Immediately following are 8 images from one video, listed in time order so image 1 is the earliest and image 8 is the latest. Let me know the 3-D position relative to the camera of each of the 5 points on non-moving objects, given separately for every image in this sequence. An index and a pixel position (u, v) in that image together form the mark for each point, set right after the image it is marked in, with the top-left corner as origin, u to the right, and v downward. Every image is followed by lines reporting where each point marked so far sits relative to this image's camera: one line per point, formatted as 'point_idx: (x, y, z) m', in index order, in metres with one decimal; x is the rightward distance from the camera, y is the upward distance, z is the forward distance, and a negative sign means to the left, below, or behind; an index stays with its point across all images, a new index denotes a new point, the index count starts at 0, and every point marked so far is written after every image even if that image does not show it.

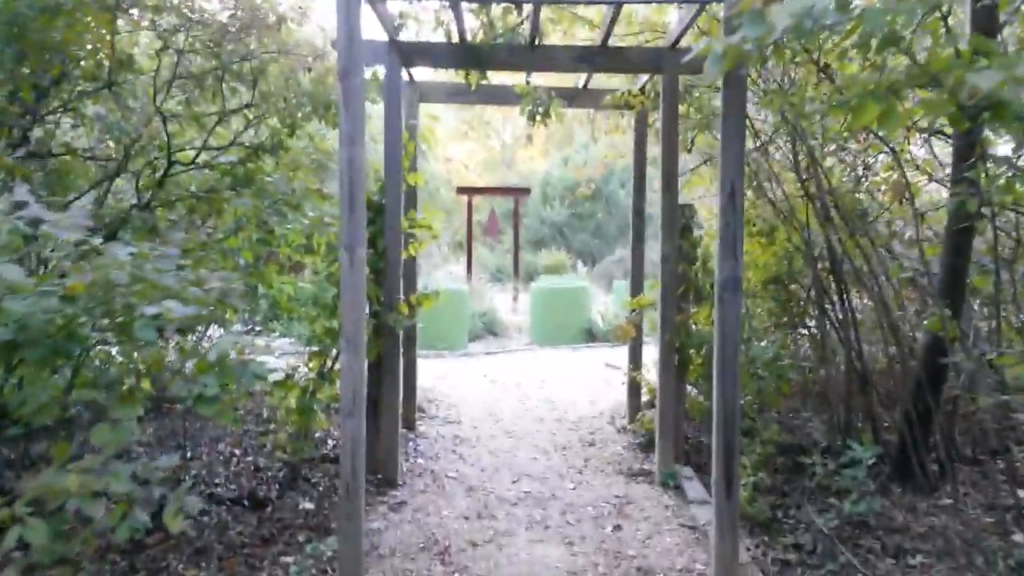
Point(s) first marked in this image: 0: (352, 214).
0: (-0.6, +0.3, +3.3) m
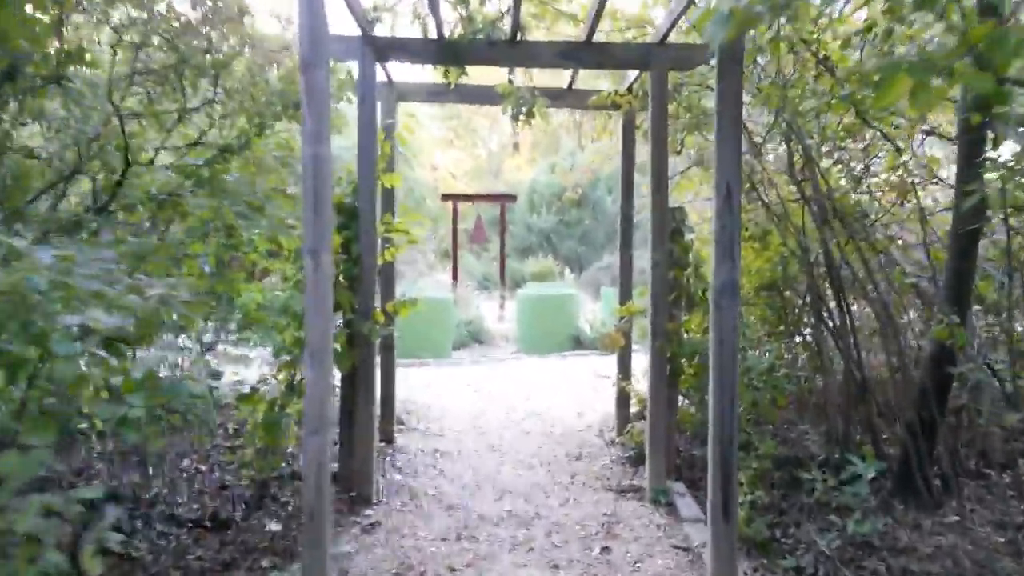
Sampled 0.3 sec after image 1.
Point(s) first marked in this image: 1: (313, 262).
0: (-0.6, +0.2, +3.1) m
1: (-0.7, +0.1, +3.0) m
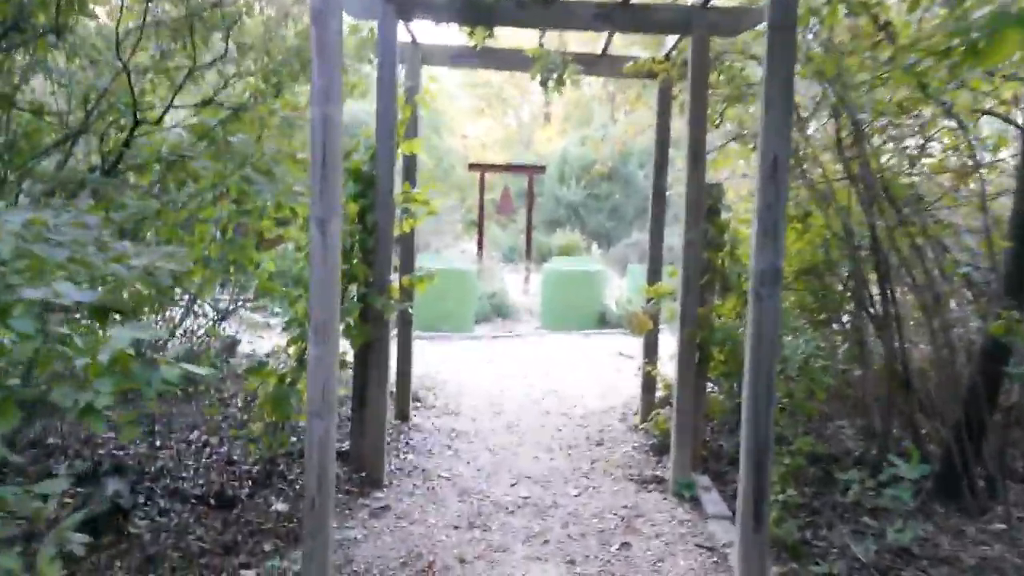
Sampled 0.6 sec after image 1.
0: (-0.6, +0.3, +2.8) m
1: (-0.6, +0.2, +2.8) m
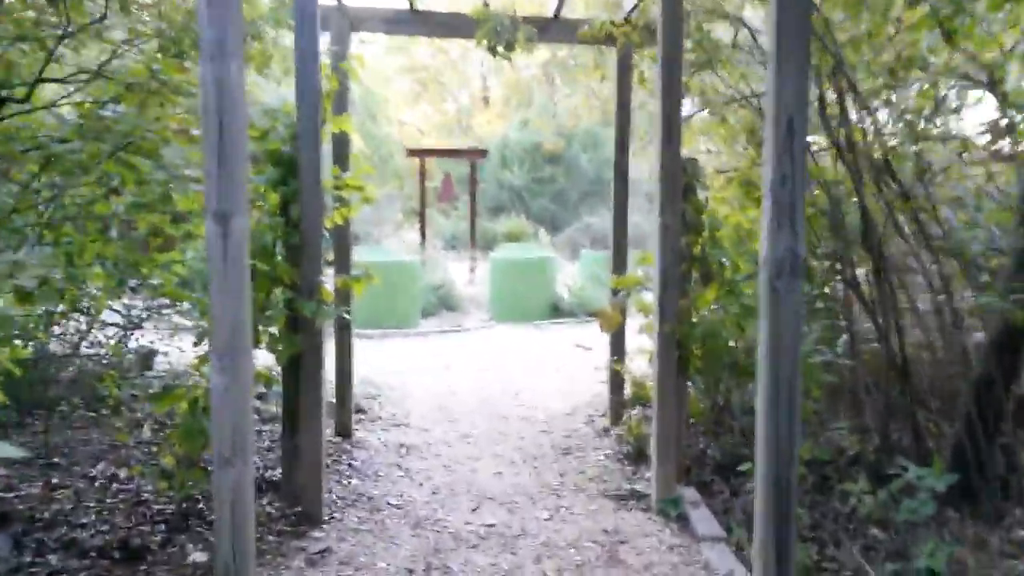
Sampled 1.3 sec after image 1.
0: (-0.7, +0.3, +2.2) m
1: (-0.7, +0.1, +2.2) m
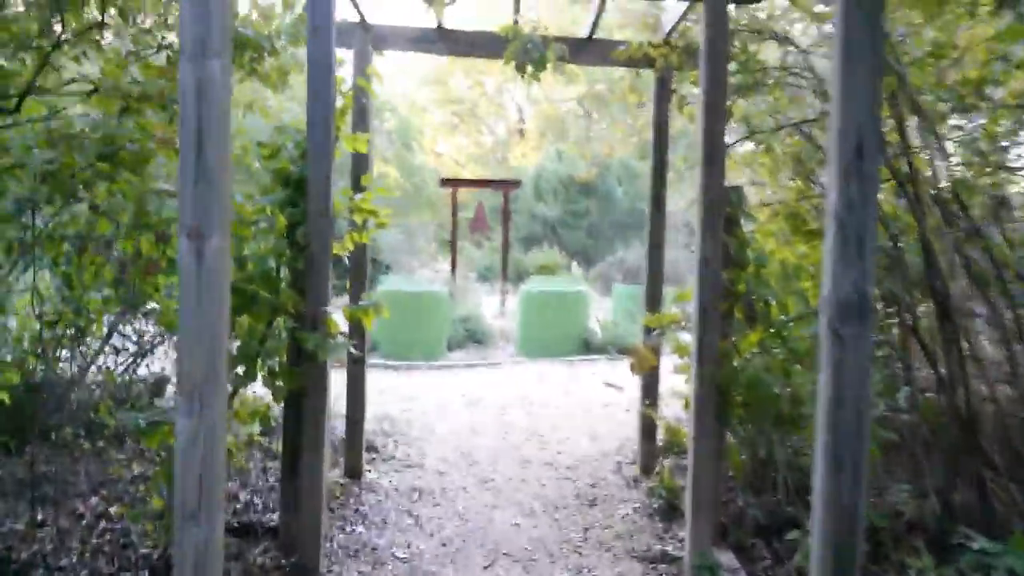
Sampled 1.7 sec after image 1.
0: (-0.6, +0.2, +1.9) m
1: (-0.7, +0.1, +1.9) m
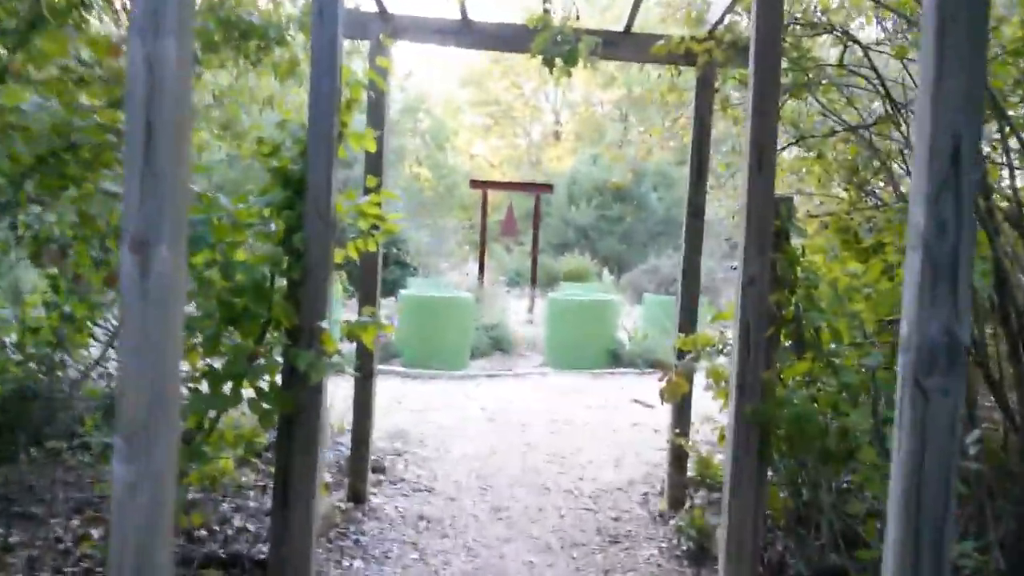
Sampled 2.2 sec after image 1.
0: (-0.6, +0.2, +1.6) m
1: (-0.6, 0.0, +1.6) m
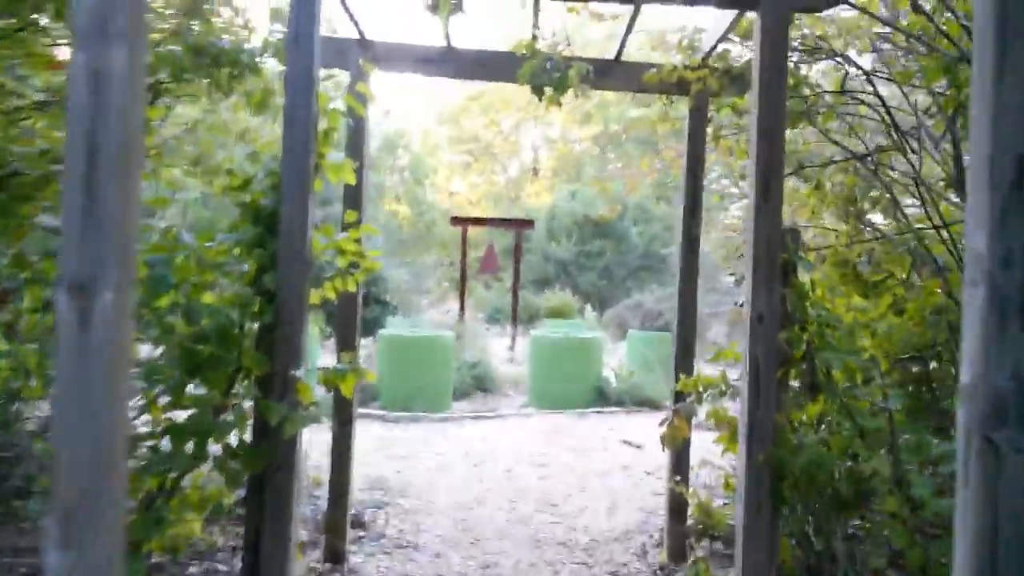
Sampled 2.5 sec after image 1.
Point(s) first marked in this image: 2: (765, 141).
0: (-0.6, +0.1, +1.4) m
1: (-0.6, 0.0, +1.4) m
2: (+0.7, +0.4, +2.7) m
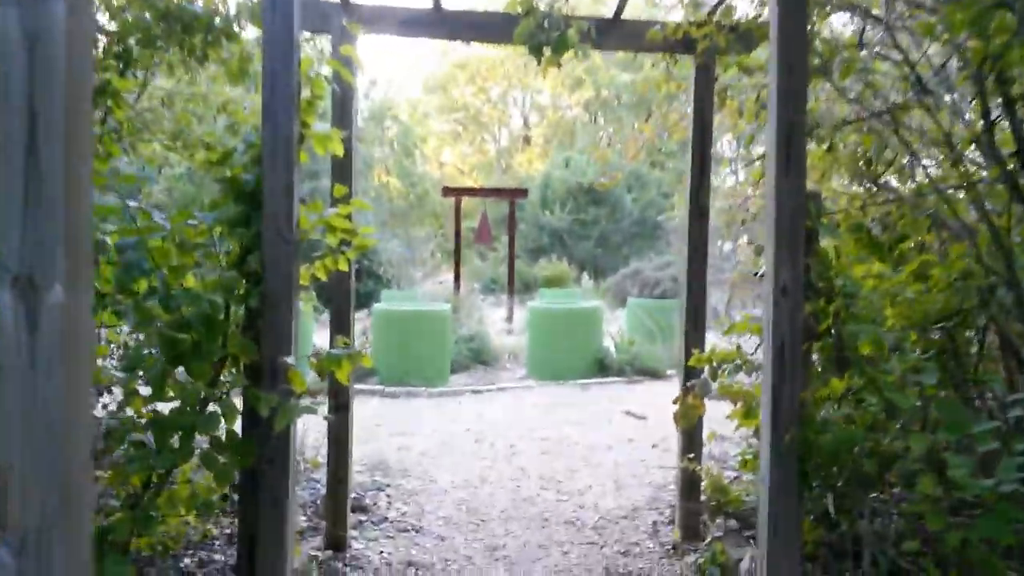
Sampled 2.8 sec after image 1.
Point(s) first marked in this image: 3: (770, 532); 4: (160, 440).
0: (-0.6, +0.1, +1.2) m
1: (-0.6, 0.0, +1.2) m
2: (+0.7, +0.5, +2.5) m
3: (+0.7, -0.7, +2.6) m
4: (-0.9, -0.4, +2.3) m
